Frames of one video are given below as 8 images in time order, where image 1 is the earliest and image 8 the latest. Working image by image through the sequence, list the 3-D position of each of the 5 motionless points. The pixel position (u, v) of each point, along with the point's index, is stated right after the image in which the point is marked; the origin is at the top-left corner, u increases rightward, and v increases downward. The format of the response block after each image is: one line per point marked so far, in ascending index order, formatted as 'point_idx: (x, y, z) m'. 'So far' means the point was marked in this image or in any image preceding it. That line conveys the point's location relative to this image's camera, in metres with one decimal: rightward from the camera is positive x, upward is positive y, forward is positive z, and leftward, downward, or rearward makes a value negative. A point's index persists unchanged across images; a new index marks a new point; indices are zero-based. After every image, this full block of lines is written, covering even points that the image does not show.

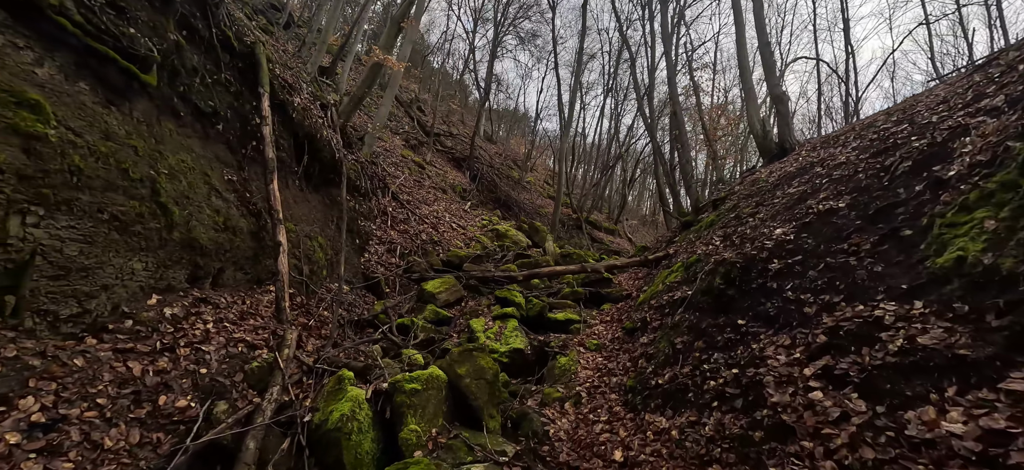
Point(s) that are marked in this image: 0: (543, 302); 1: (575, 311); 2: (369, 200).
0: (+1.0, -2.2, +14.9) m
1: (+2.2, -2.6, +14.9) m
2: (-5.3, +1.2, +18.2) m
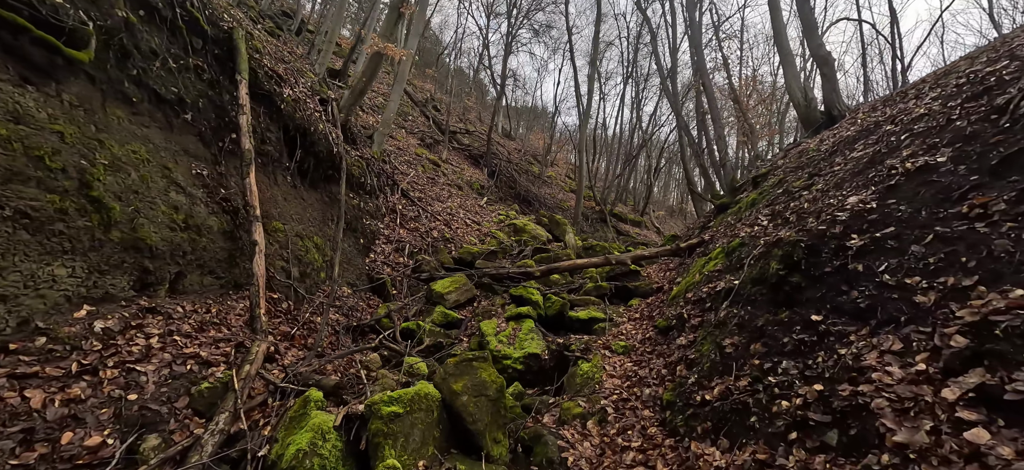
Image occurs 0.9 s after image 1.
0: (+1.5, -1.9, +13.4) m
1: (+2.7, -2.3, +13.4) m
2: (-4.8, +1.3, +17.1) m
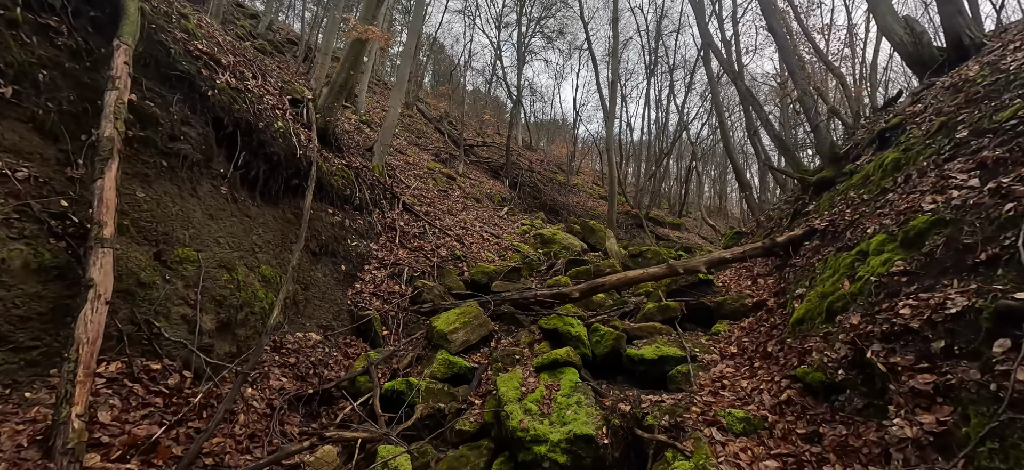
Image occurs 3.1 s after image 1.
0: (+2.1, -2.0, +9.5) m
1: (+3.4, -2.2, +9.3) m
2: (-4.1, +0.6, +13.6) m
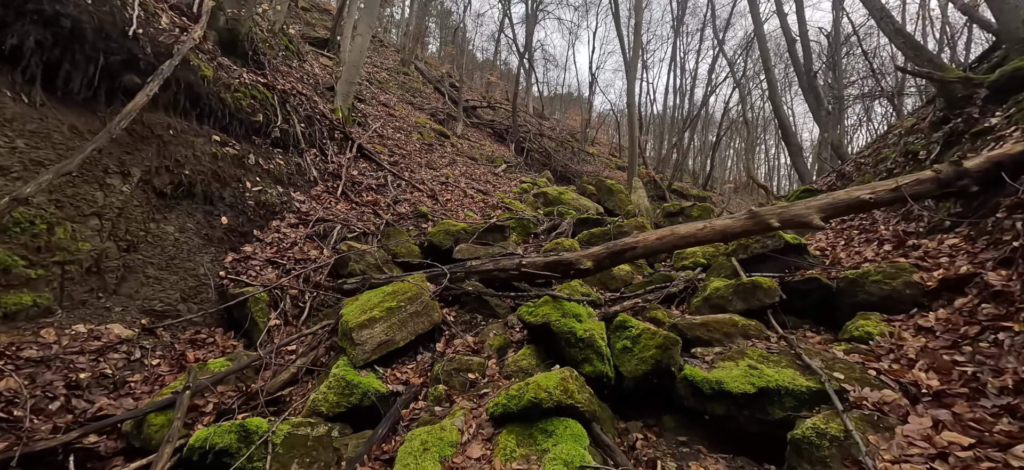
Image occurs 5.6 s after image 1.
0: (+1.6, -1.1, +5.2) m
1: (+2.9, -1.3, +5.1) m
2: (-4.5, +1.7, +9.4) m
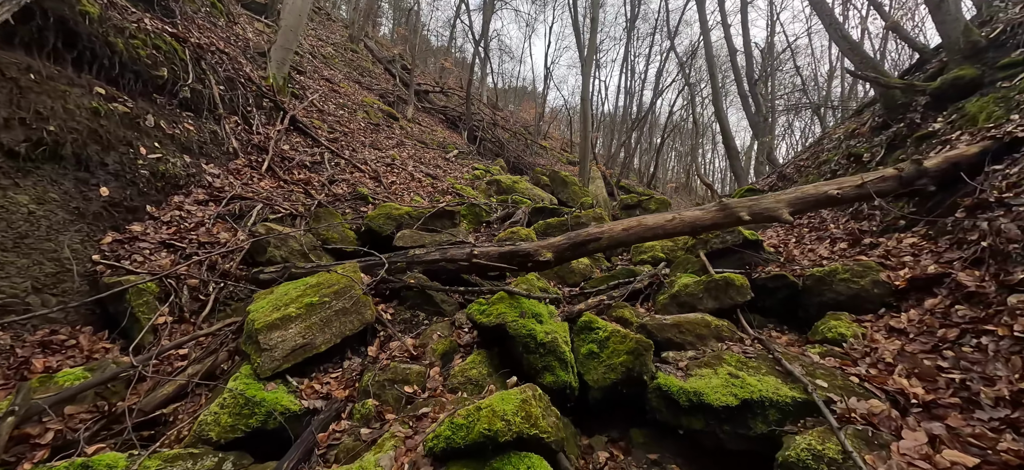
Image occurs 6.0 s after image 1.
0: (+1.1, -0.9, +4.6) m
1: (+2.4, -1.2, +4.6) m
2: (-5.3, +2.1, +8.1) m
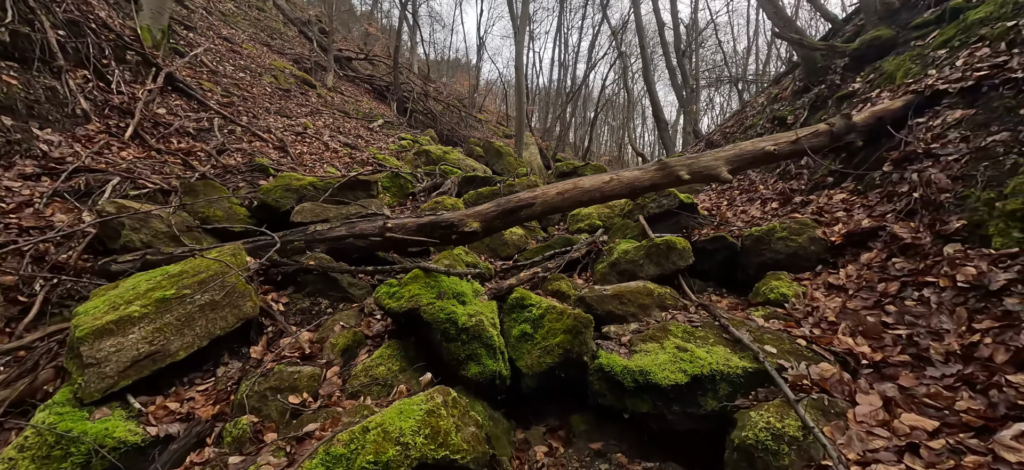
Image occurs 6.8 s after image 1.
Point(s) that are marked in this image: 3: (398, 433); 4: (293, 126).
0: (+0.4, -0.6, +4.0) m
1: (+1.7, -0.8, +4.2) m
2: (-6.5, +2.3, +6.4) m
3: (-0.5, -1.0, +2.3) m
4: (-5.5, +2.7, +11.4) m
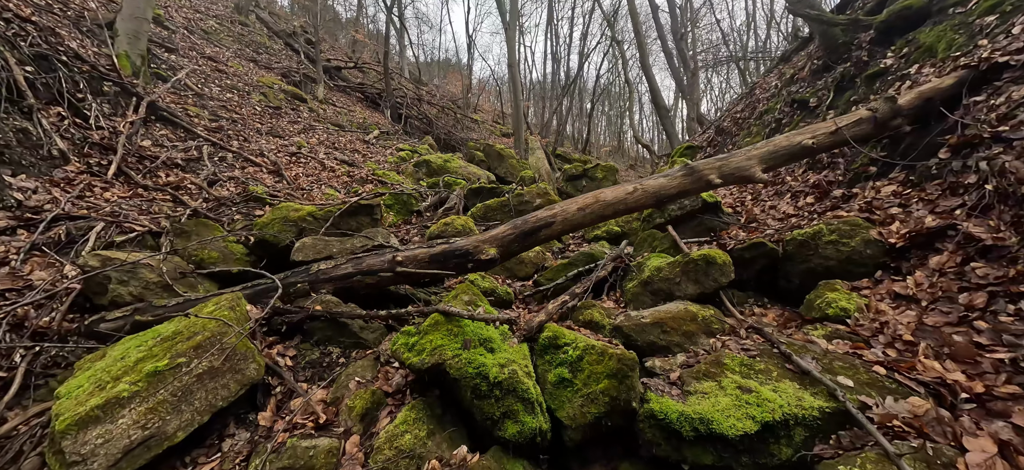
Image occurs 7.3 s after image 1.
0: (+0.7, -0.8, +3.6) m
1: (+2.0, -1.0, +3.7) m
2: (-6.4, +1.6, +6.0) m
3: (-0.3, -1.3, +1.8) m
4: (-5.4, +2.1, +11.0) m
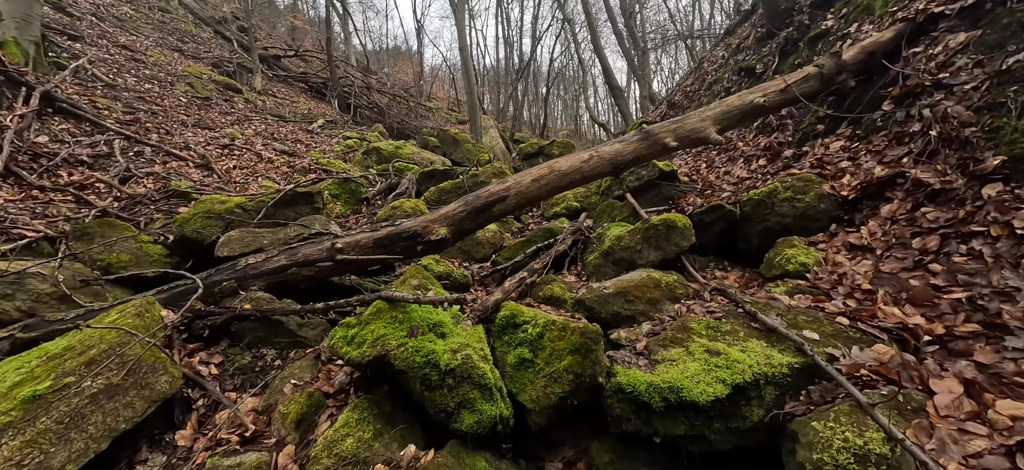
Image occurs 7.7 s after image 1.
0: (+0.3, -0.6, +3.3) m
1: (+1.6, -0.6, +3.6) m
2: (-7.1, +1.4, +5.1) m
3: (-0.4, -1.1, +1.5) m
4: (-6.5, +2.1, +10.1) m
